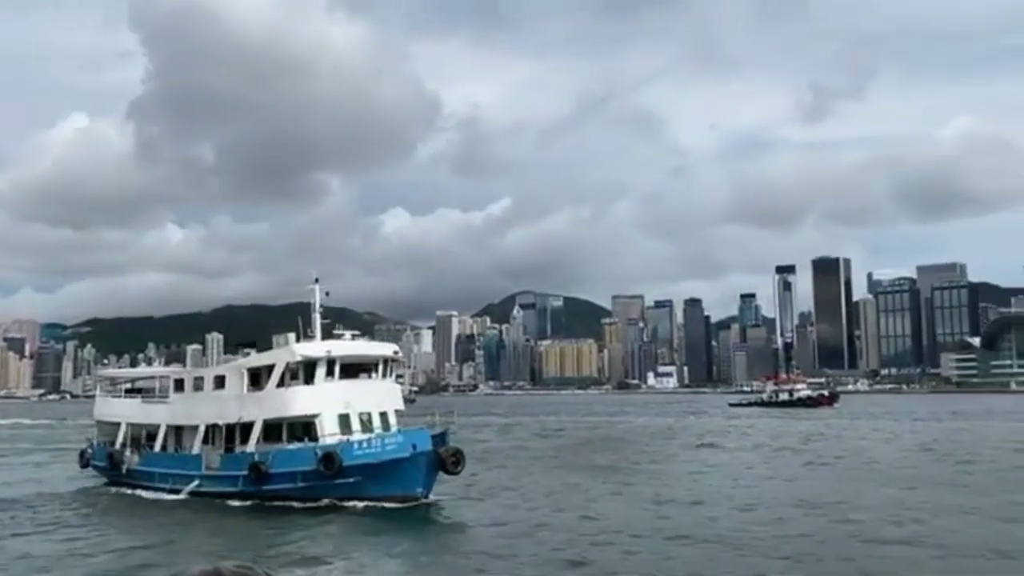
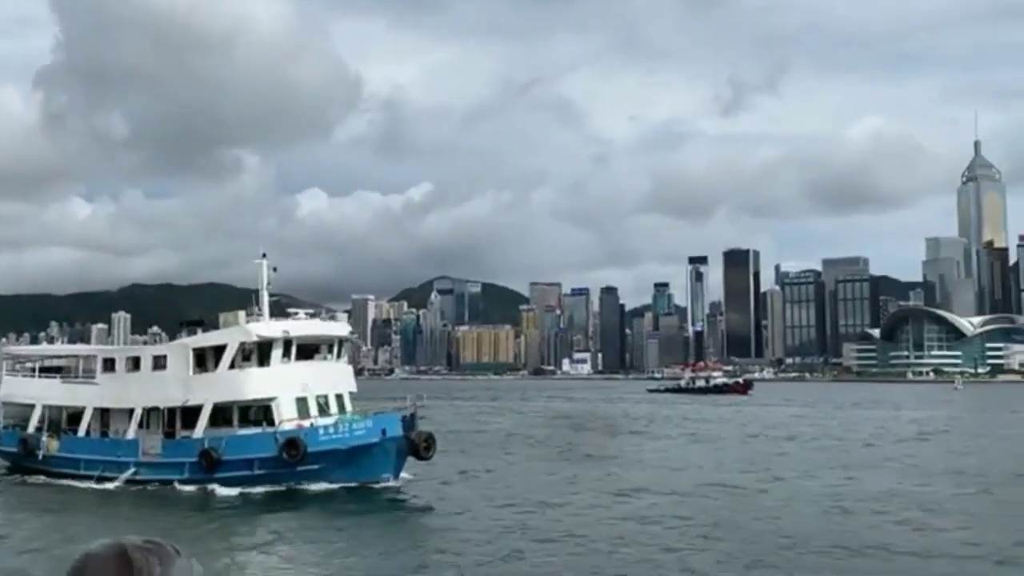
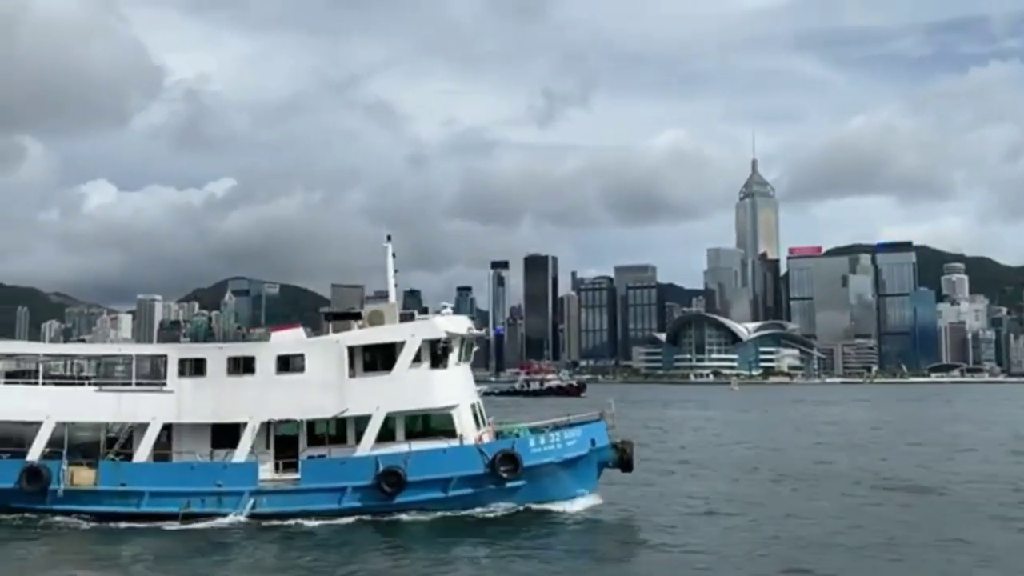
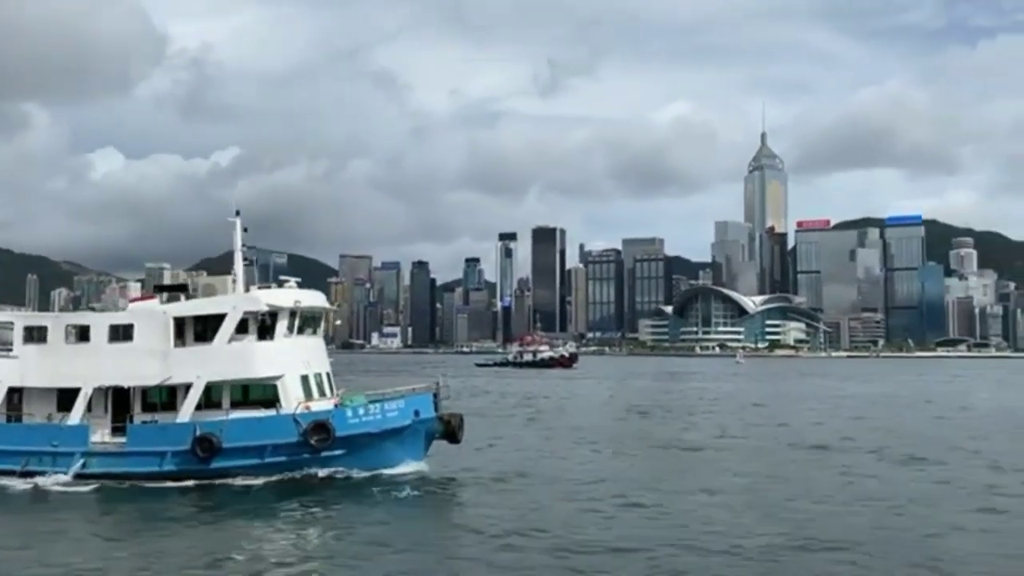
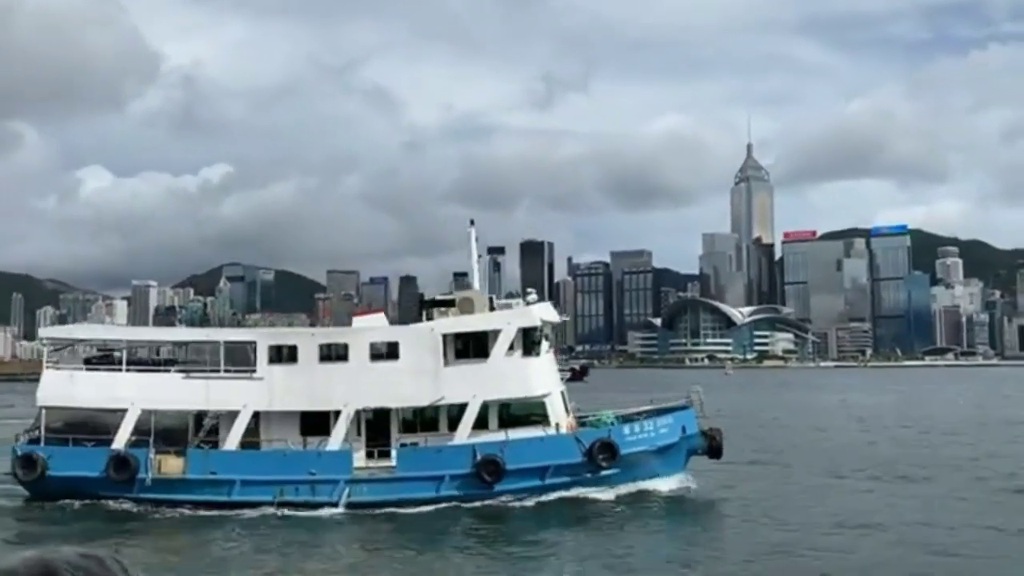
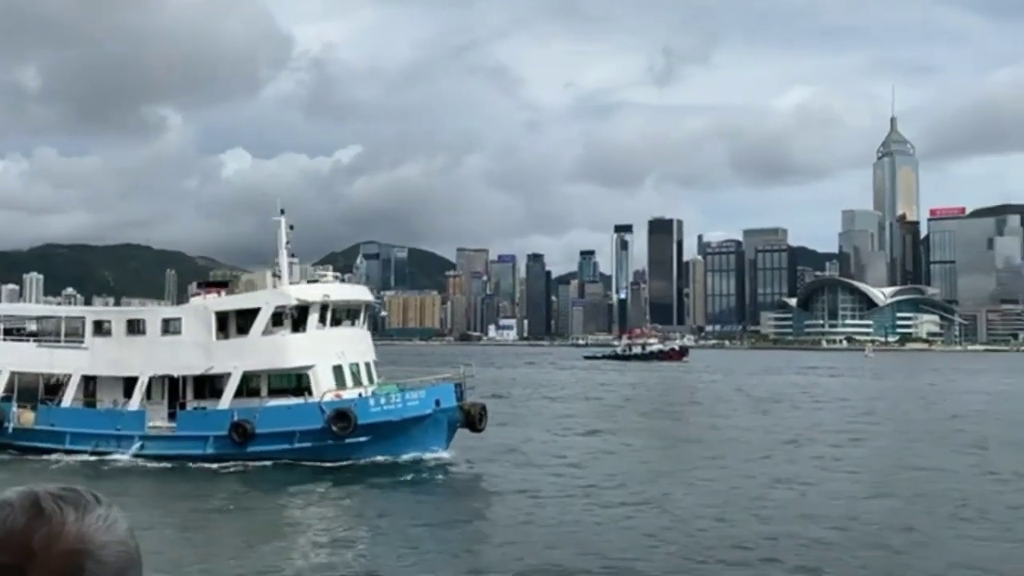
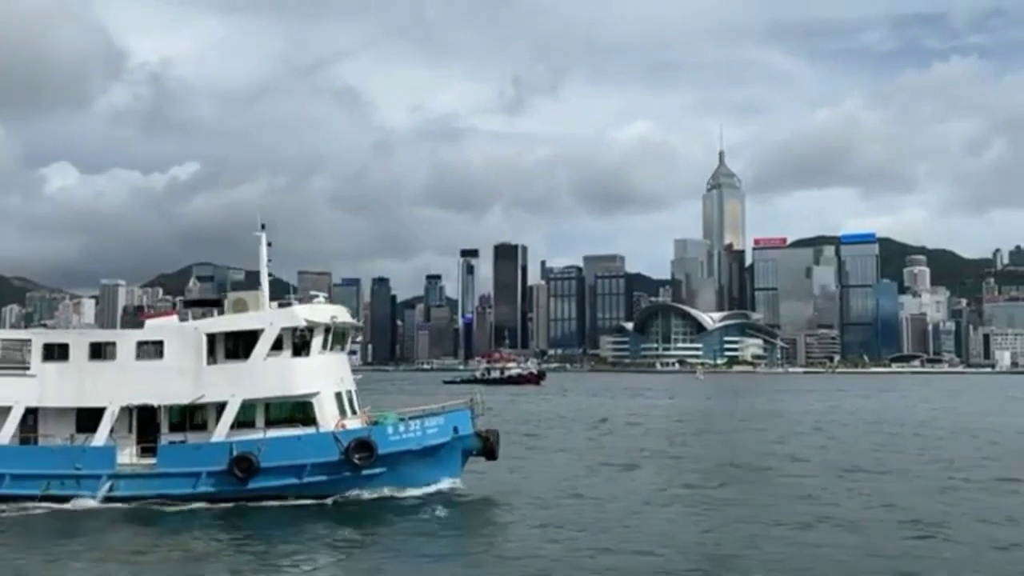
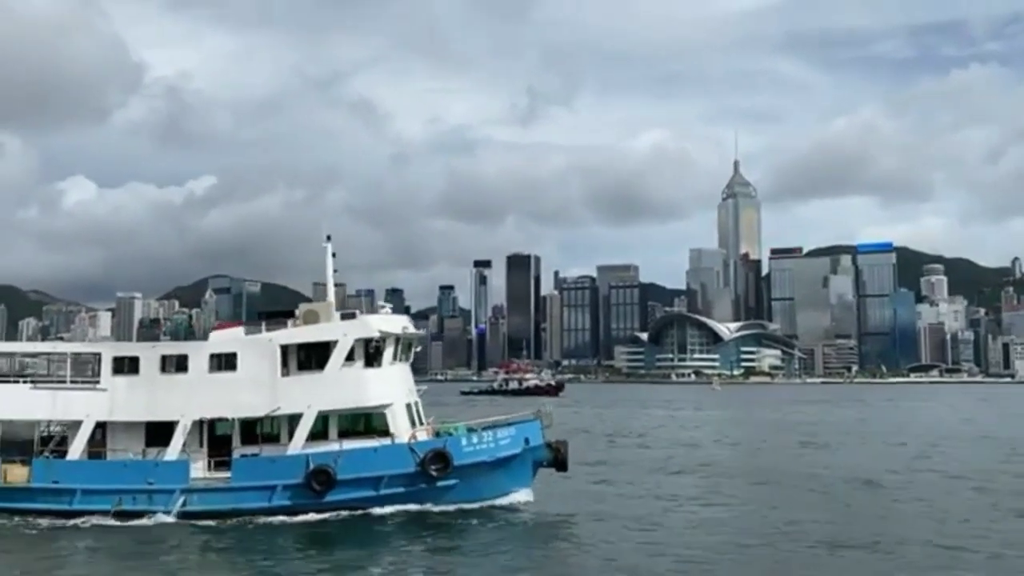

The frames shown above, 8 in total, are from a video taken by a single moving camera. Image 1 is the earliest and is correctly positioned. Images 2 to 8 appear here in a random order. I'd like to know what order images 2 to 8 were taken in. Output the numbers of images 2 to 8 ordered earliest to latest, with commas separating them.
2, 6, 4, 7, 8, 3, 5
